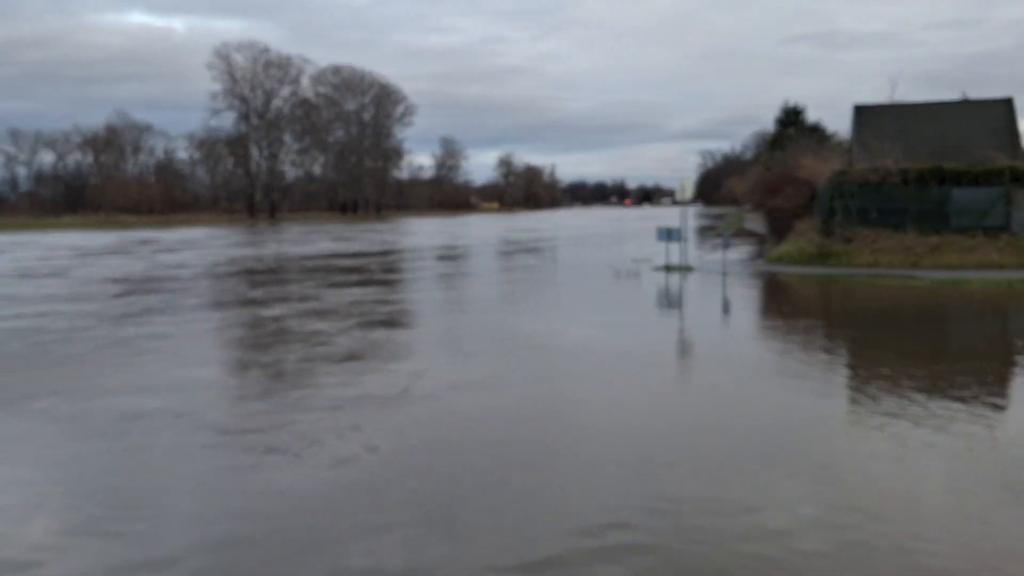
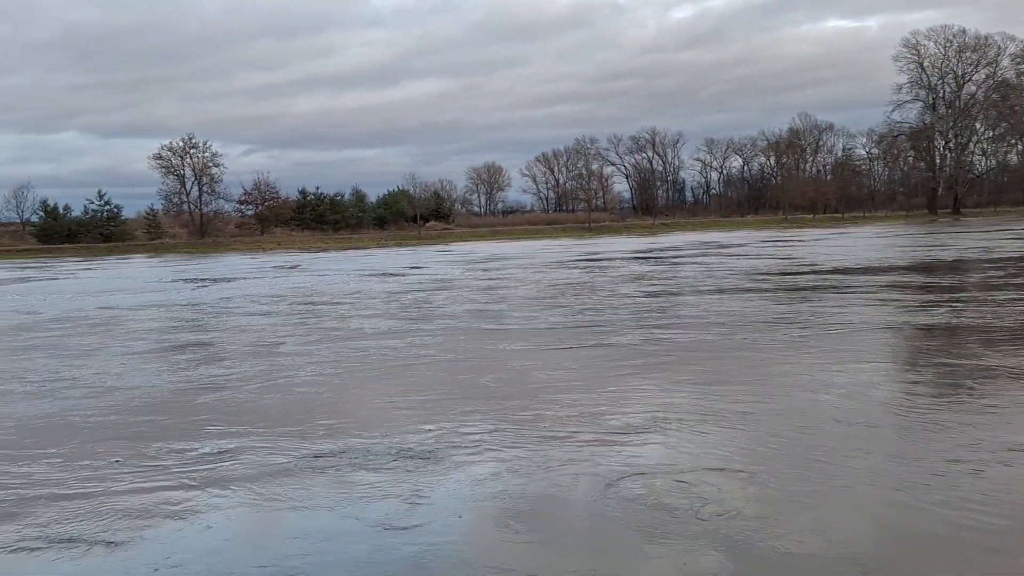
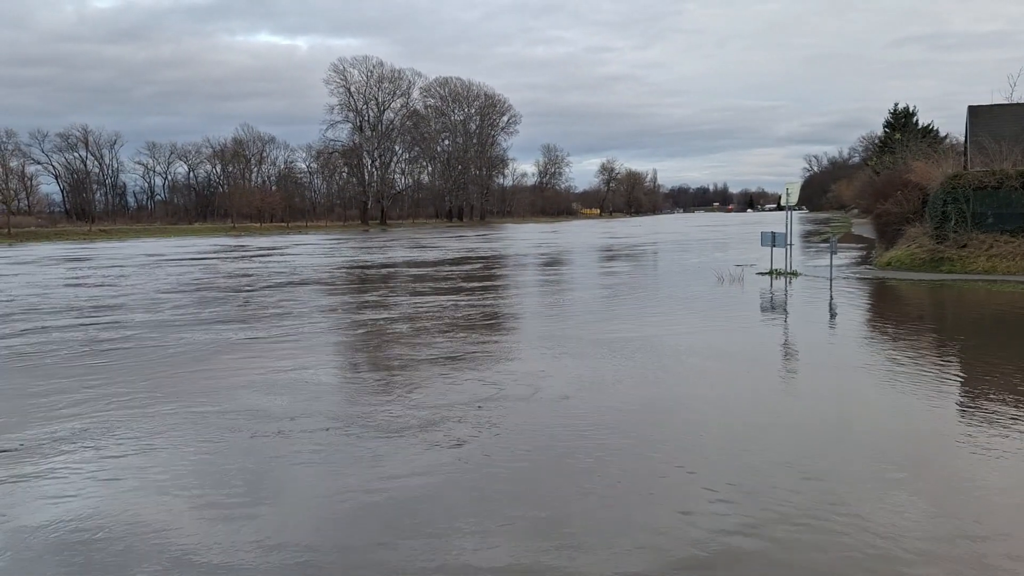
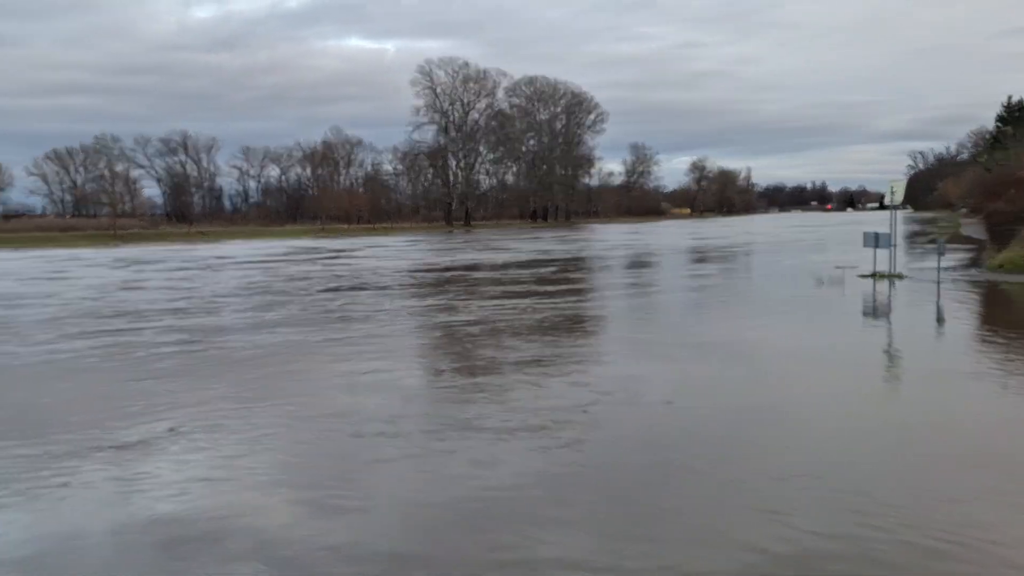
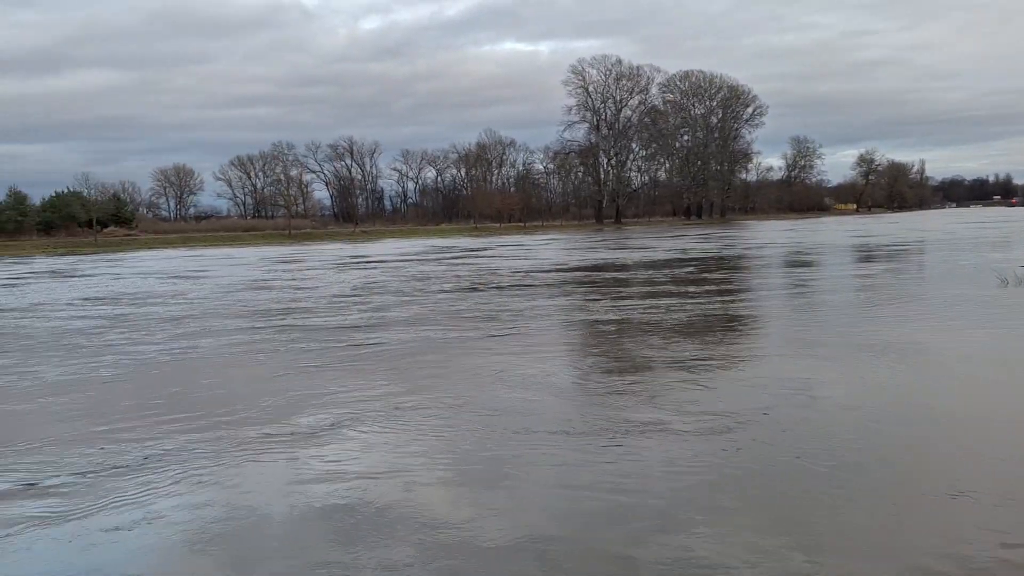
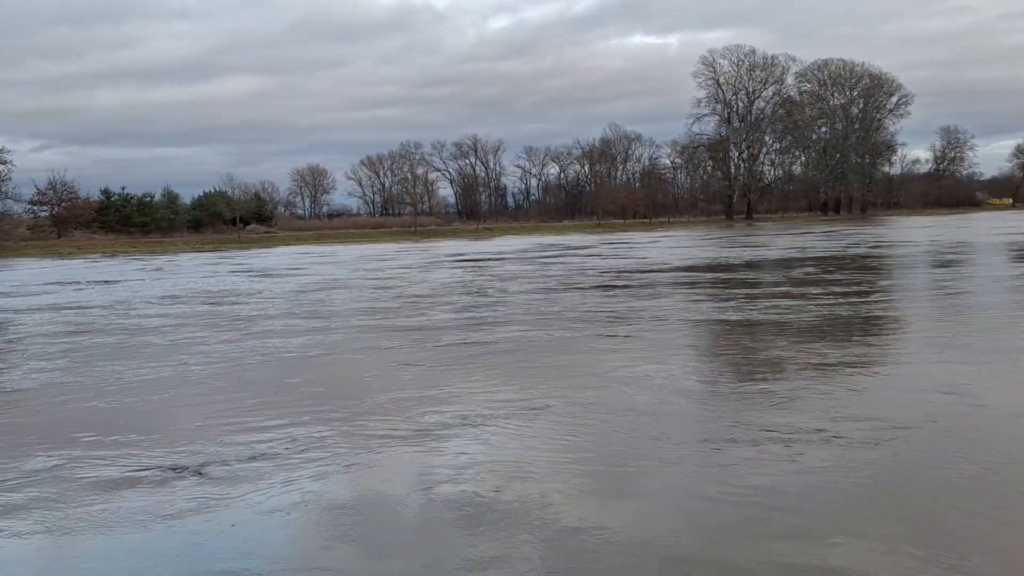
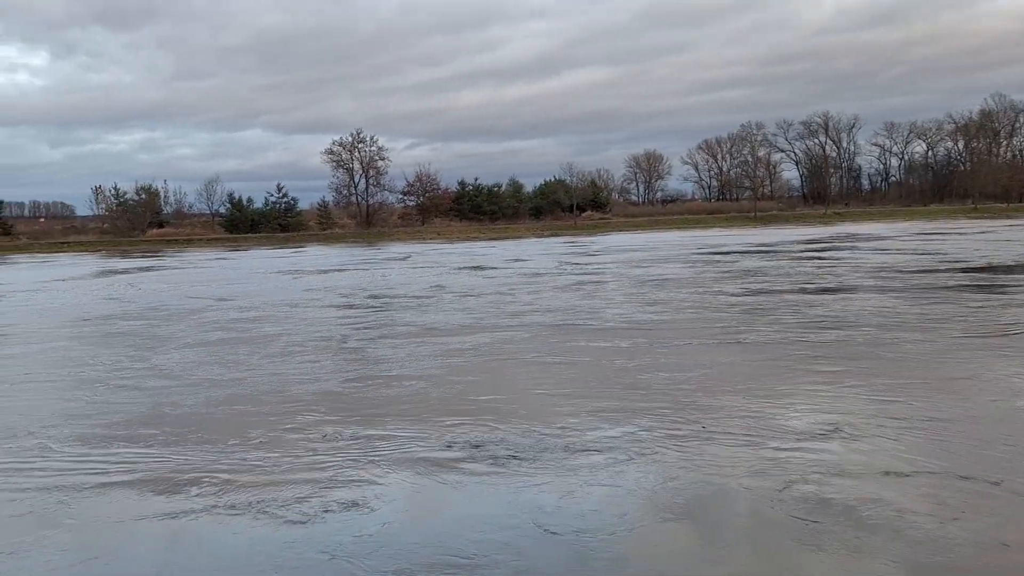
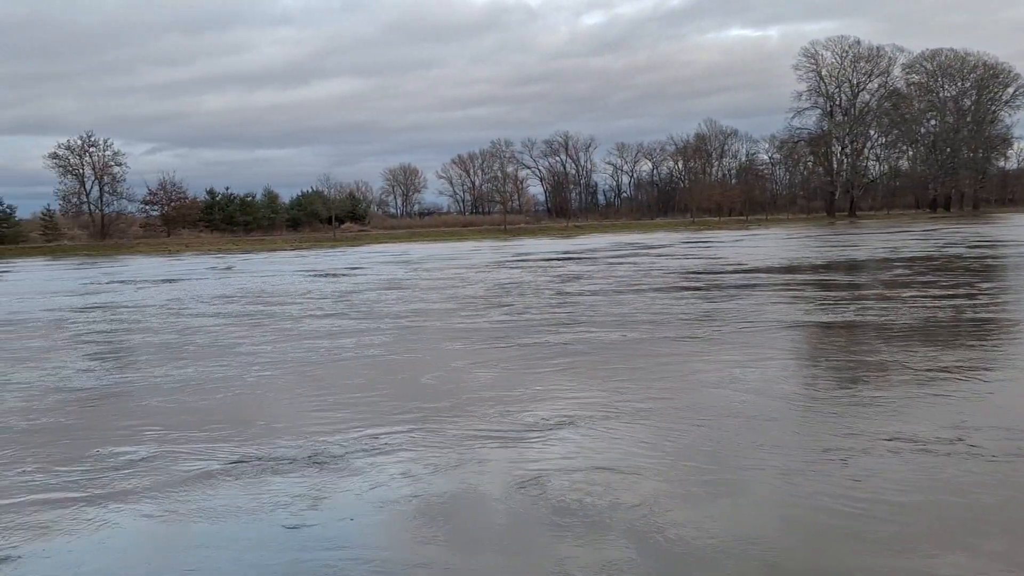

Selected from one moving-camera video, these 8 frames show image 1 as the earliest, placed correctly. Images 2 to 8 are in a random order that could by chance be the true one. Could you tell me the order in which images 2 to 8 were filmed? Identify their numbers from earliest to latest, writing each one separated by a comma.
3, 4, 5, 6, 8, 2, 7
